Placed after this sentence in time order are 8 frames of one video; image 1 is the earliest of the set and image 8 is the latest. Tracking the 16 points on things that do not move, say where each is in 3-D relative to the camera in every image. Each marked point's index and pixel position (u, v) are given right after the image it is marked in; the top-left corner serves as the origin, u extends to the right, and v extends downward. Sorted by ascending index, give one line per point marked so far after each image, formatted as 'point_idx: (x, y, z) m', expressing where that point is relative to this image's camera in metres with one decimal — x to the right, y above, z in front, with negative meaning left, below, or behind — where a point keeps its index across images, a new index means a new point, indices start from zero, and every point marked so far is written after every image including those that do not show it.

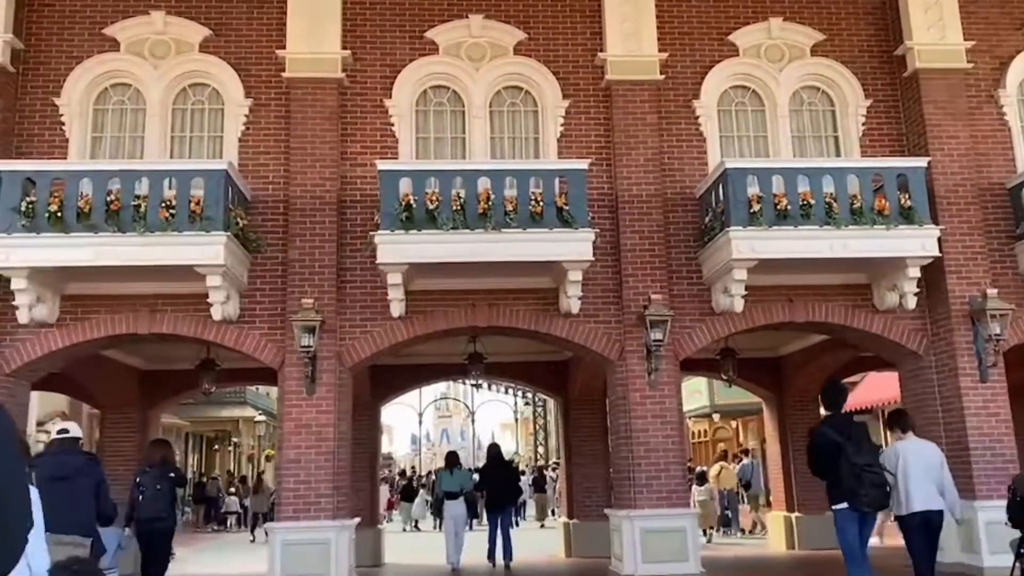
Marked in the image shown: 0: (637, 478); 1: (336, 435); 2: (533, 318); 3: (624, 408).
0: (+1.8, -2.7, +12.1) m
1: (-2.5, -2.1, +11.9) m
2: (+0.3, -0.4, +12.5) m
3: (+1.6, -1.7, +12.4) m
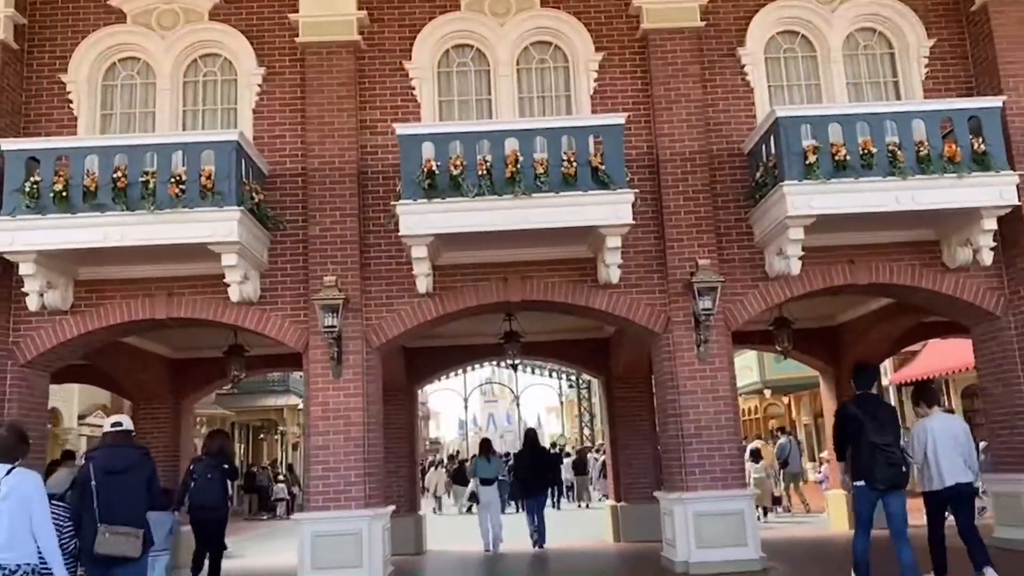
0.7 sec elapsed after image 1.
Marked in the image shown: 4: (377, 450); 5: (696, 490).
0: (+2.3, -2.2, +11.2) m
1: (-1.9, -1.7, +11.2) m
2: (+0.8, 0.0, +11.6) m
3: (+2.2, -1.3, +11.5) m
4: (-1.8, -2.2, +11.4) m
5: (+2.4, -2.6, +11.1) m
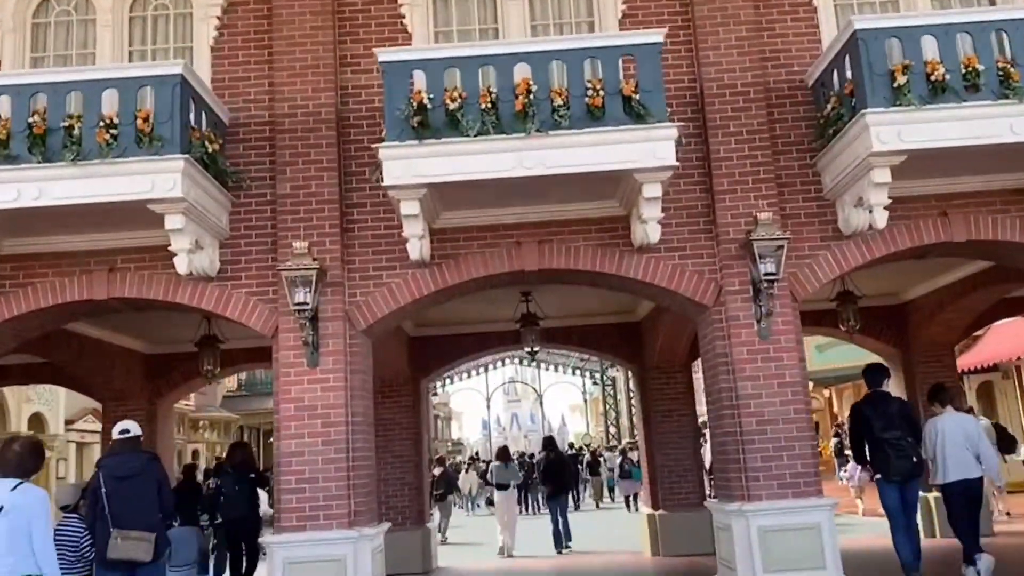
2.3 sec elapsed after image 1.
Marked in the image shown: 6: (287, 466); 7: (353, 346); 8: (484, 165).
0: (+2.5, -1.8, +9.0) m
1: (-1.8, -1.4, +9.1) m
2: (+1.0, +0.4, +9.5) m
3: (+2.3, -0.9, +9.3) m
4: (-1.6, -1.8, +9.3) m
5: (+2.6, -2.2, +8.9) m
6: (-2.4, -1.9, +9.0) m
7: (-1.7, -0.6, +9.3) m
8: (-0.3, +1.2, +8.3) m
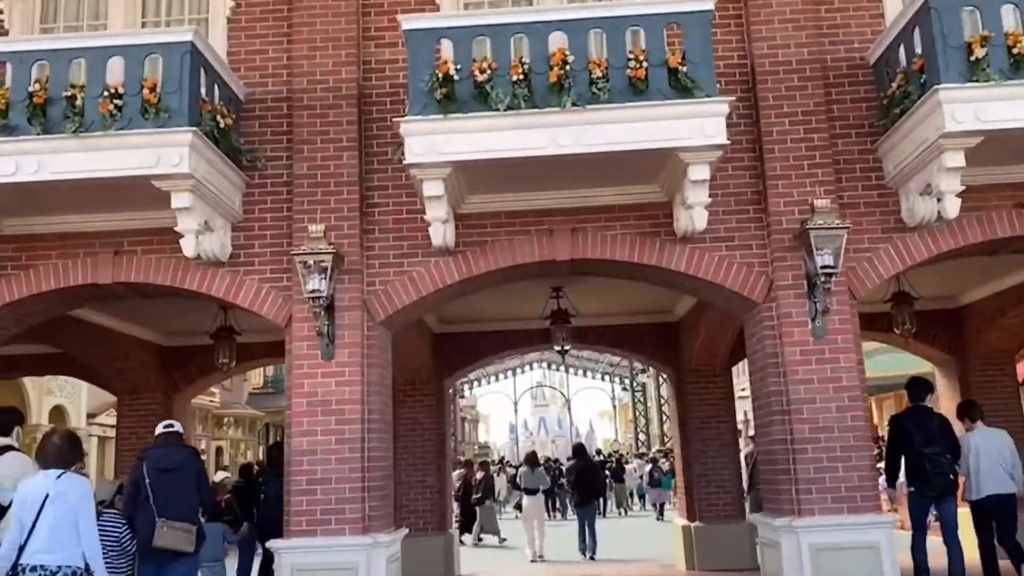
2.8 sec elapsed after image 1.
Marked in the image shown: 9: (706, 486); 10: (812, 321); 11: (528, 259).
0: (+2.8, -1.8, +8.2) m
1: (-1.5, -1.3, +8.4) m
2: (+1.3, +0.5, +8.7) m
3: (+2.6, -0.8, +8.5) m
4: (-1.3, -1.7, +8.7) m
5: (+2.9, -2.2, +8.1) m
6: (-2.1, -1.7, +8.3) m
7: (-1.4, -0.5, +8.7) m
8: (0.0, +1.3, +7.6) m
9: (+3.1, -3.2, +13.8) m
10: (+2.9, -0.3, +8.3) m
11: (+0.2, +0.3, +8.7) m
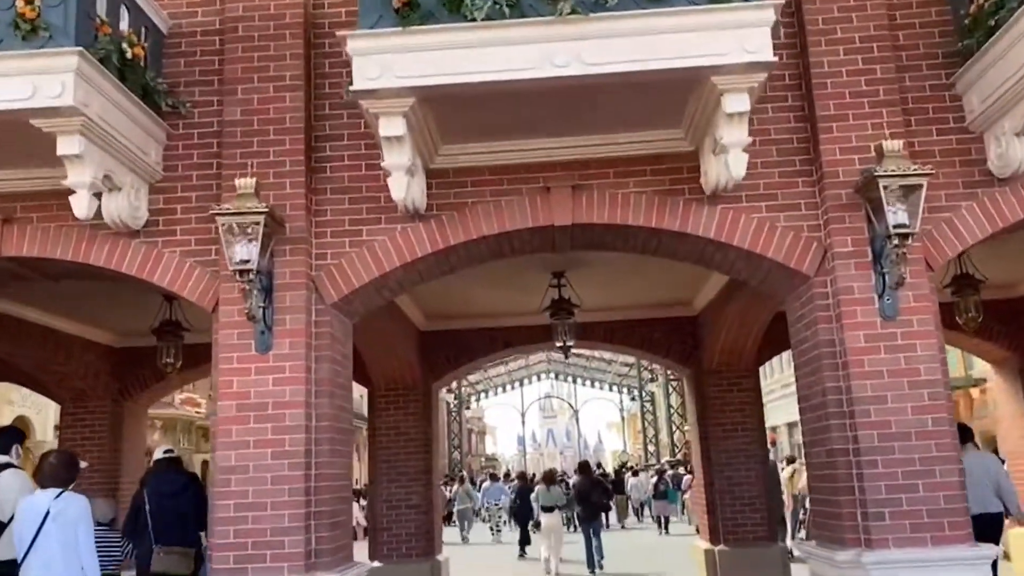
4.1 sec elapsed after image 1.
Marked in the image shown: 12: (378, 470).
0: (+2.7, -1.5, +6.3) m
1: (-1.6, -1.1, +6.6) m
2: (+1.2, +0.7, +6.9) m
3: (+2.5, -0.6, +6.6) m
4: (-1.4, -1.5, +6.9) m
5: (+2.8, -1.9, +6.3) m
6: (-2.2, -1.5, +6.5) m
7: (-1.6, -0.3, +6.9) m
8: (-0.1, +1.5, +5.8) m
9: (+3.1, -3.0, +11.9) m
10: (+2.8, -0.1, +6.5) m
11: (0.0, +0.5, +6.9) m
12: (-1.9, -2.6, +12.4) m
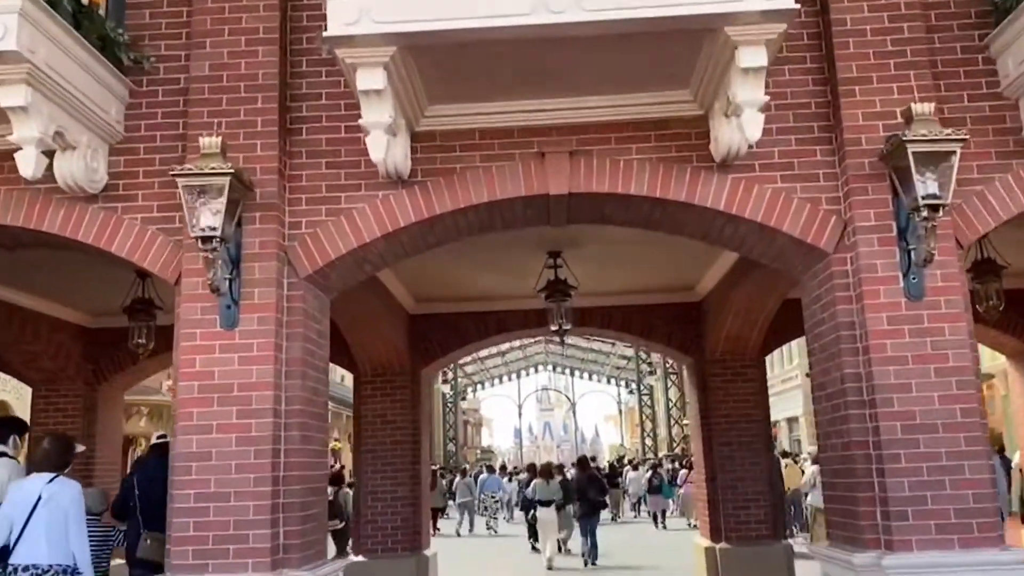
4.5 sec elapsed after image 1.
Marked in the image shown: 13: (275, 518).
0: (+2.6, -1.3, +5.8) m
1: (-1.7, -0.9, +6.1) m
2: (+1.1, +0.9, +6.4) m
3: (+2.4, -0.4, +6.1) m
4: (-1.5, -1.3, +6.3) m
5: (+2.7, -1.8, +5.7) m
6: (-2.3, -1.3, +6.0) m
7: (-1.6, -0.1, +6.3) m
8: (-0.2, +1.7, +5.2) m
9: (+3.0, -2.8, +11.4) m
10: (+2.7, +0.1, +5.9) m
11: (0.0, +0.7, +6.4) m
12: (-2.1, -2.4, +11.8) m
13: (-1.6, -1.6, +6.0) m
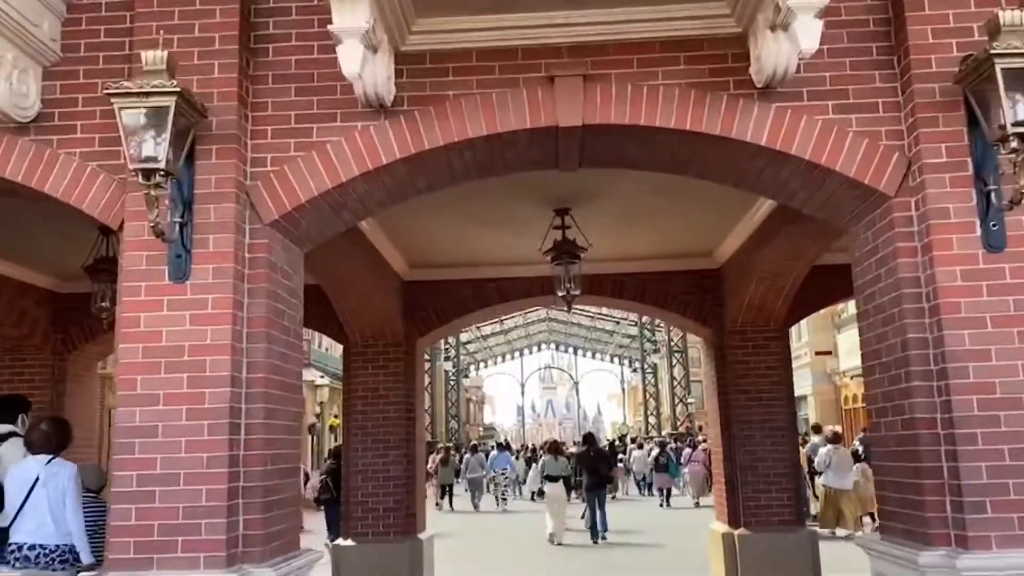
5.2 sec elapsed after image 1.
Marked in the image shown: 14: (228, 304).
0: (+2.6, -1.1, +4.8) m
1: (-1.7, -0.5, +5.1) m
2: (+1.1, +1.2, +5.4) m
3: (+2.4, -0.1, +5.1) m
4: (-1.5, -1.0, +5.4) m
5: (+2.7, -1.5, +4.8) m
6: (-2.3, -1.0, +5.1) m
7: (-1.6, +0.2, +5.4) m
8: (-0.1, +2.0, +4.2) m
9: (+3.0, -2.4, +10.5) m
10: (+2.8, +0.4, +5.0) m
11: (0.0, +1.0, +5.4) m
12: (-2.0, -1.9, +10.9) m
13: (-1.6, -1.3, +5.0) m
14: (-1.7, -0.1, +5.1) m
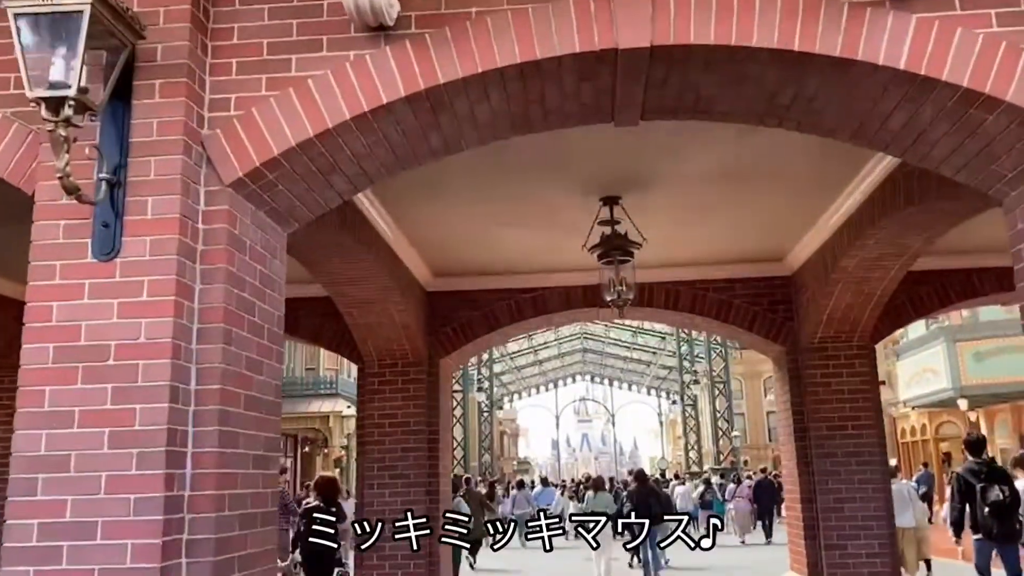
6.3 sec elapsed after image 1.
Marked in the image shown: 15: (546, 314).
0: (+2.8, -0.9, +3.3) m
1: (-1.5, -0.4, +3.8) m
2: (+1.3, +1.3, +3.9) m
3: (+2.6, 0.0, +3.6) m
4: (-1.3, -0.9, +4.0) m
5: (+2.8, -1.3, +3.2) m
6: (-2.1, -0.9, +3.7) m
7: (-1.4, +0.3, +4.0) m
8: (0.0, +2.2, +2.9) m
9: (+3.4, -2.5, +8.8) m
10: (+2.9, +0.5, +3.5) m
11: (+0.2, +1.1, +4.0) m
12: (-1.6, -2.0, +9.5) m
13: (-1.4, -1.2, +3.6) m
14: (-1.5, 0.0, +3.8) m
15: (+0.4, -0.3, +10.1) m
